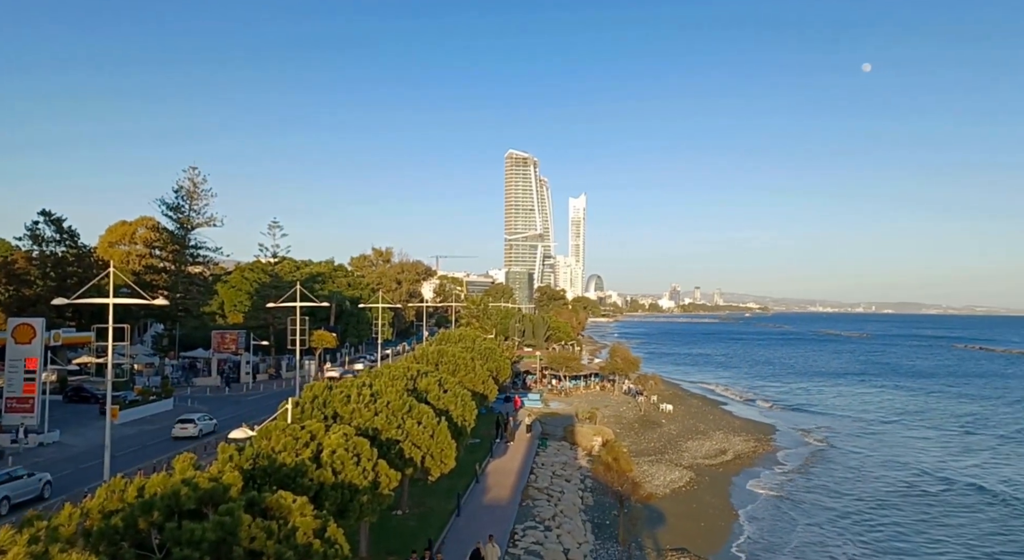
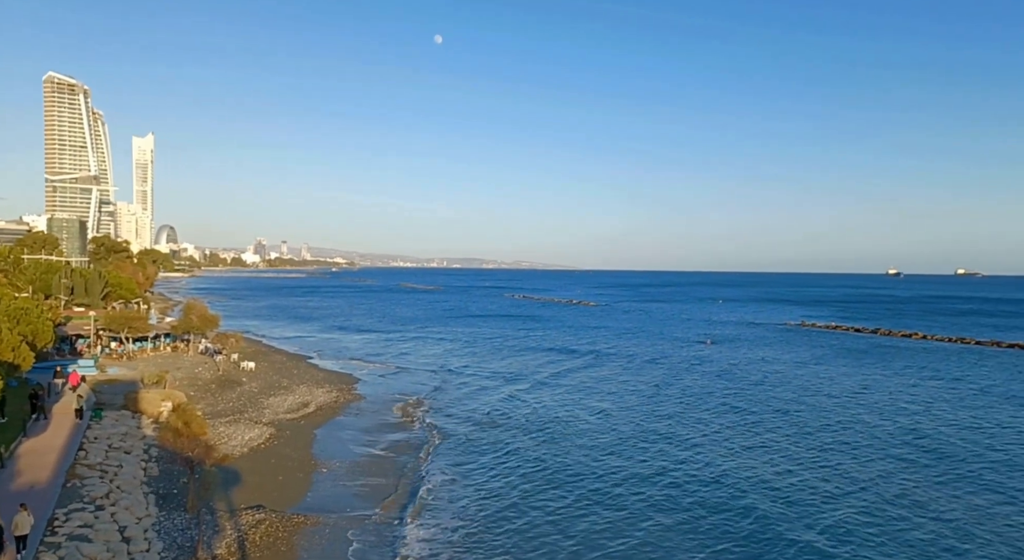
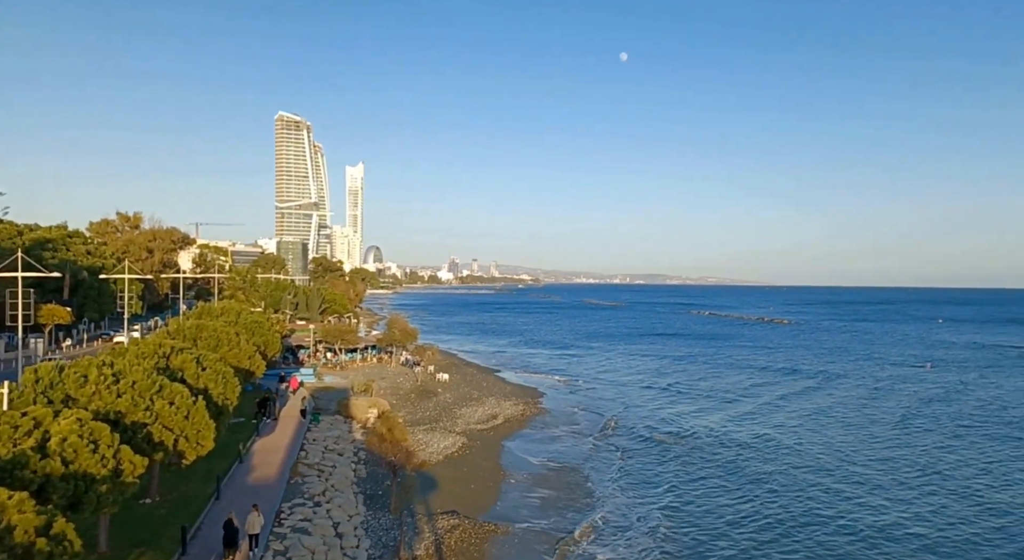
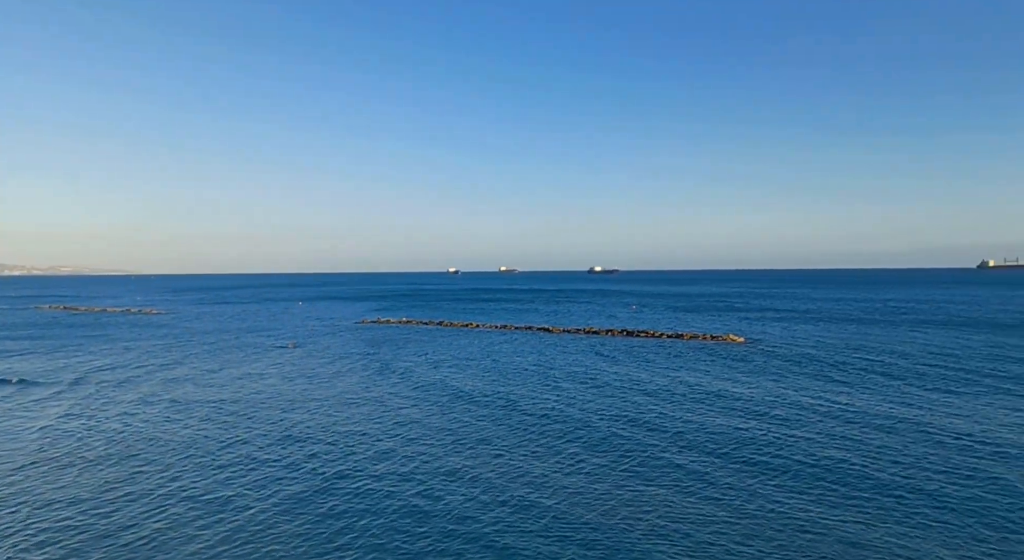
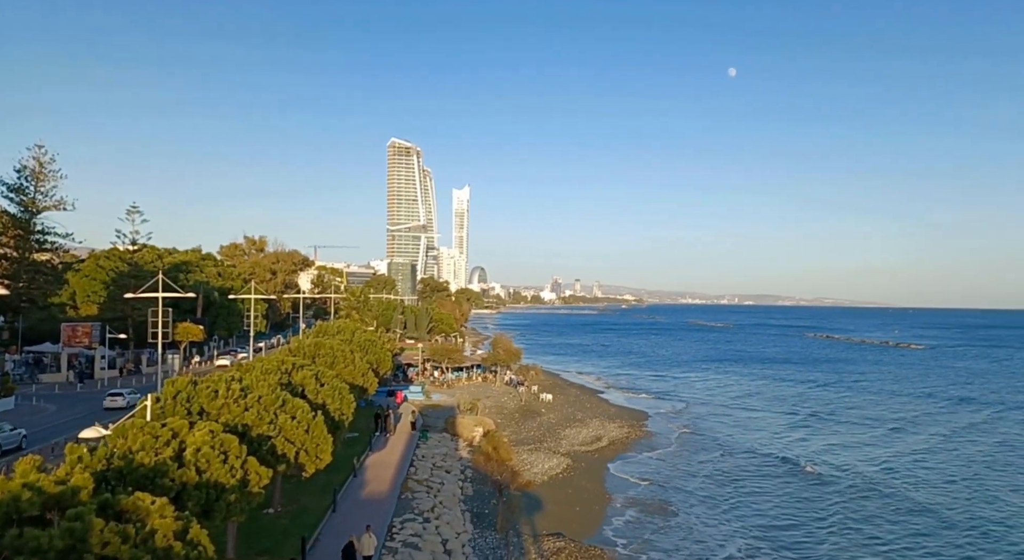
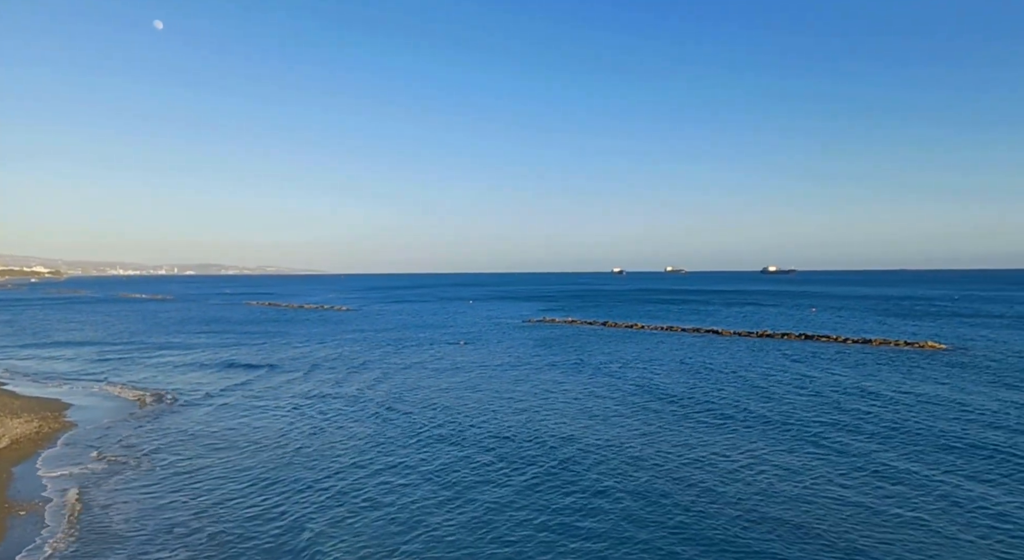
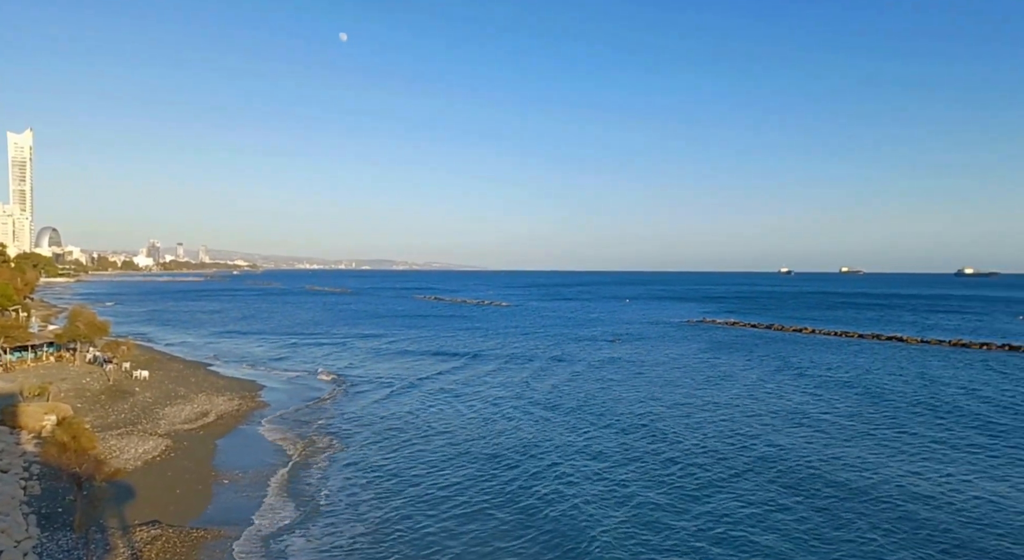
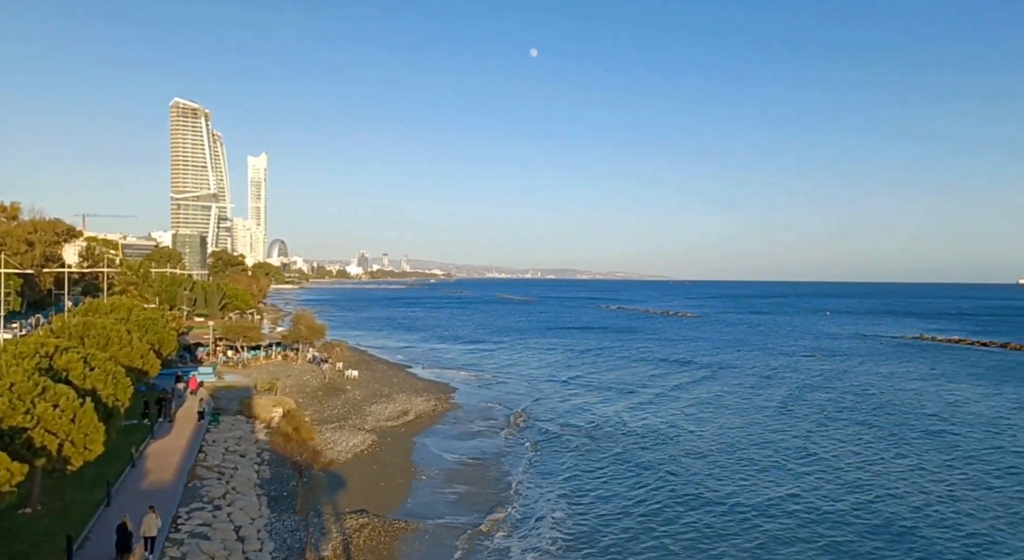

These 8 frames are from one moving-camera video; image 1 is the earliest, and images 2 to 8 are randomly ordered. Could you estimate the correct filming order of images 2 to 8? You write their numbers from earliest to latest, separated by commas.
5, 3, 8, 2, 7, 6, 4
